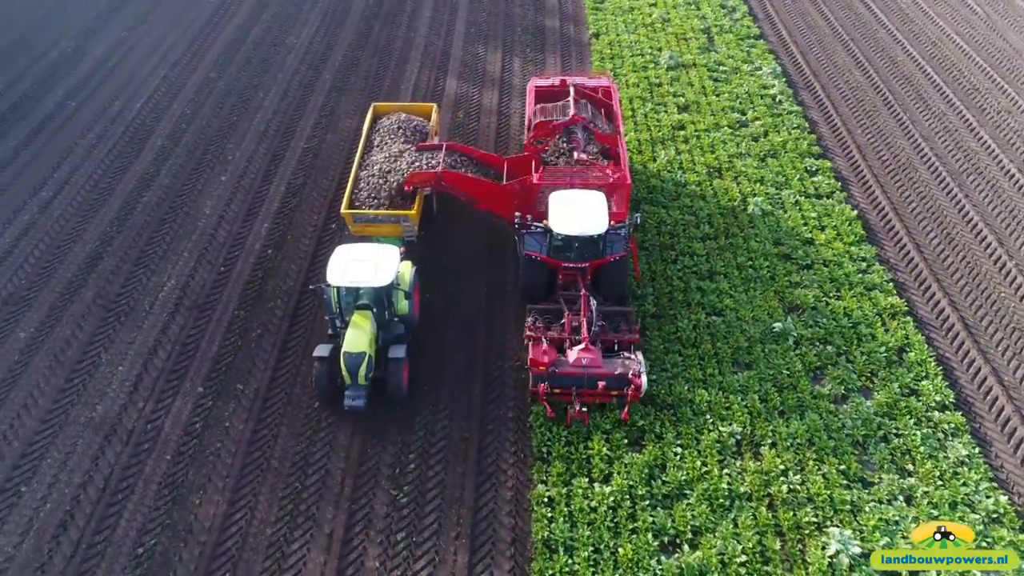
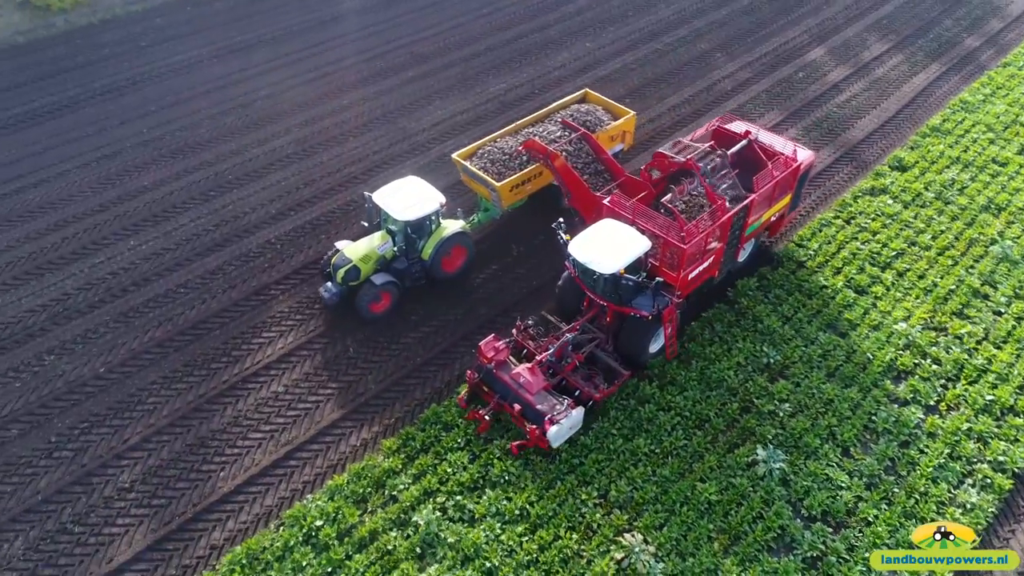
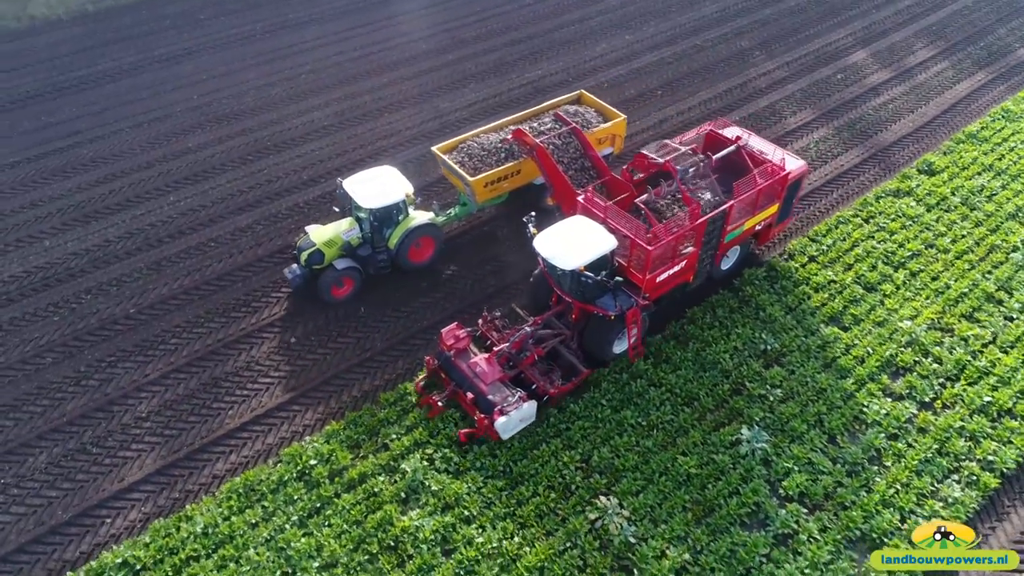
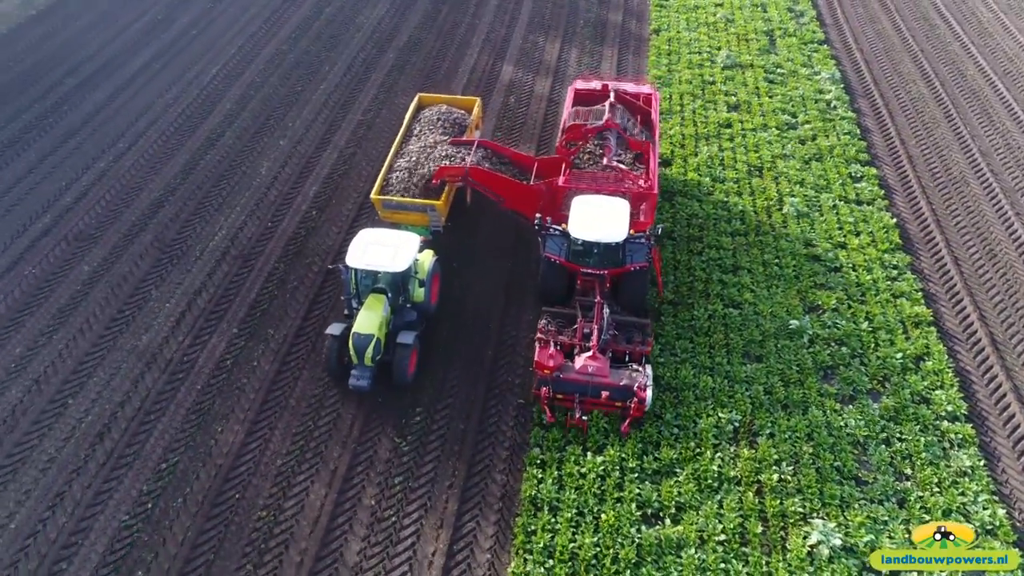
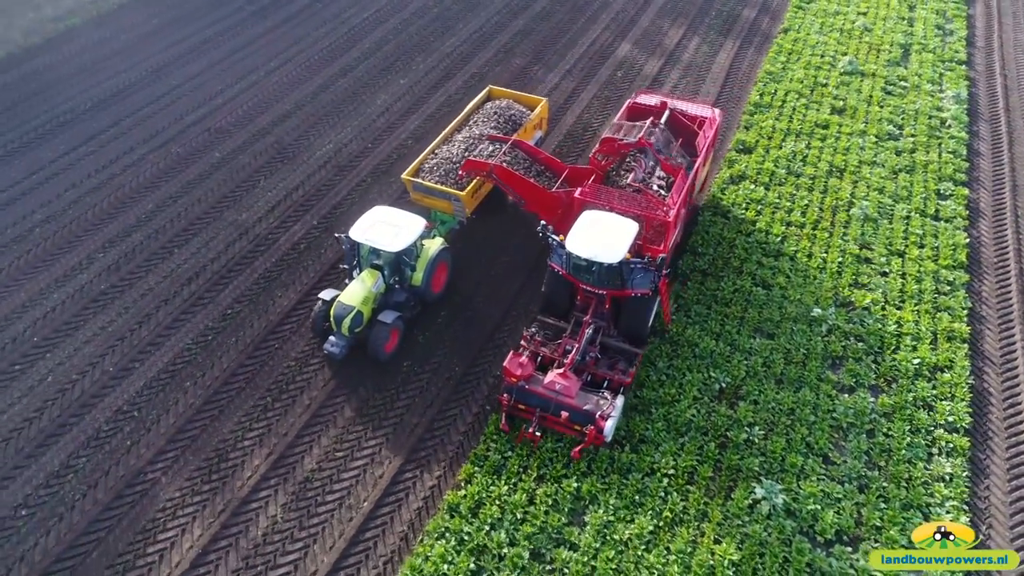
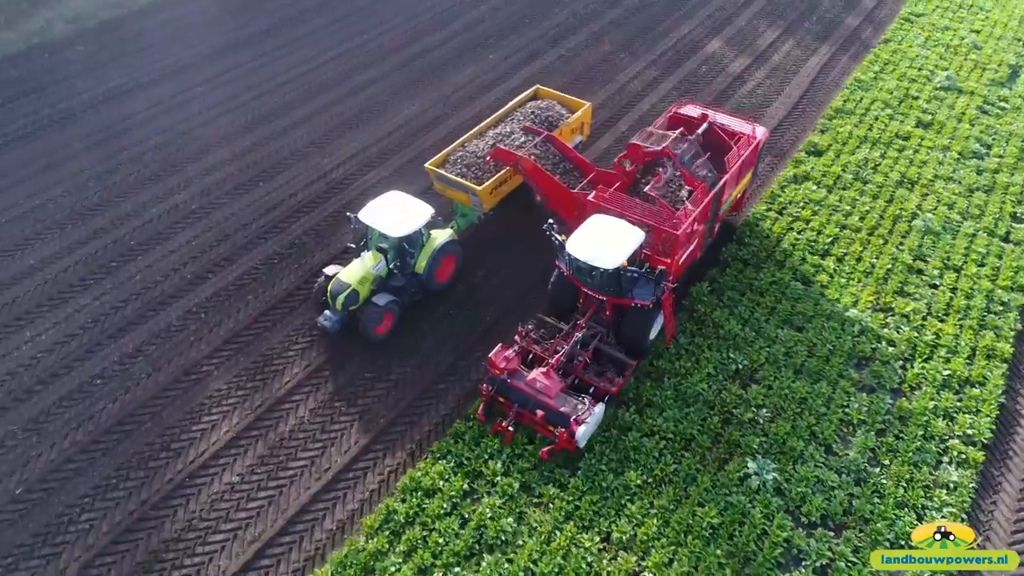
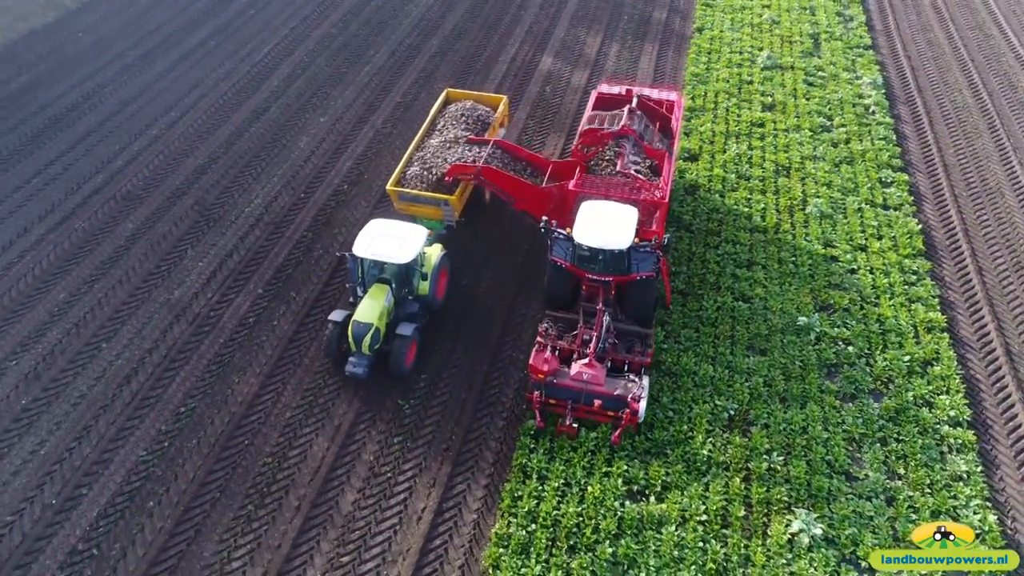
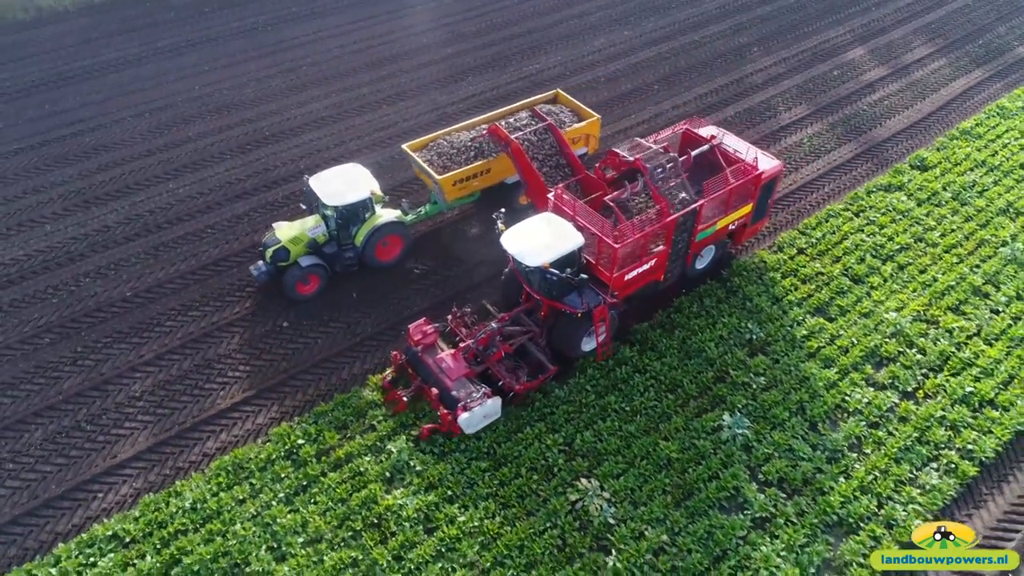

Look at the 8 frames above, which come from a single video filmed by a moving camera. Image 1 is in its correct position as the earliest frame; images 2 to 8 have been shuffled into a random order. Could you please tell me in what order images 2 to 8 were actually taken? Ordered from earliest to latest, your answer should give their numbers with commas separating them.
4, 7, 5, 6, 2, 3, 8
